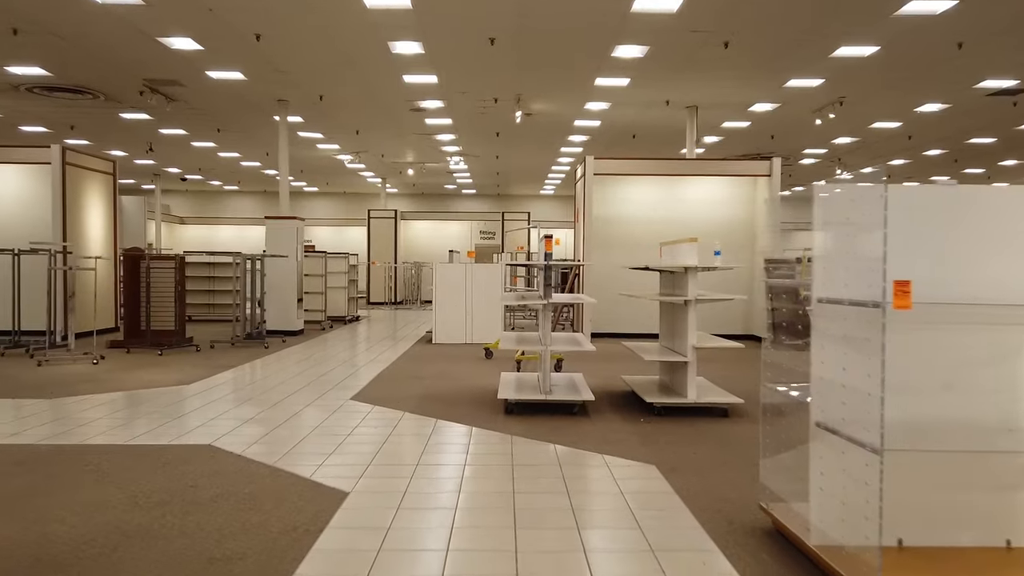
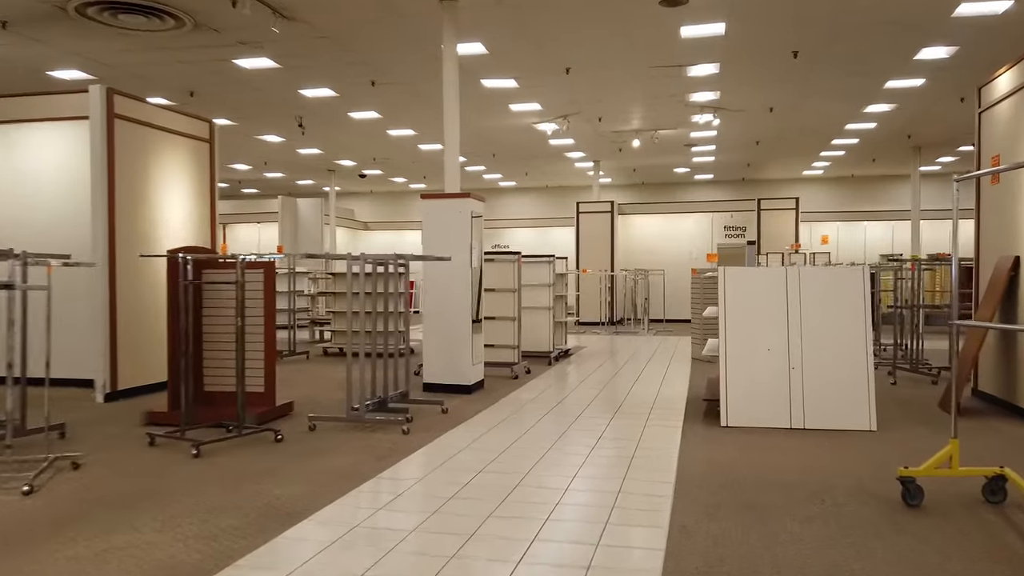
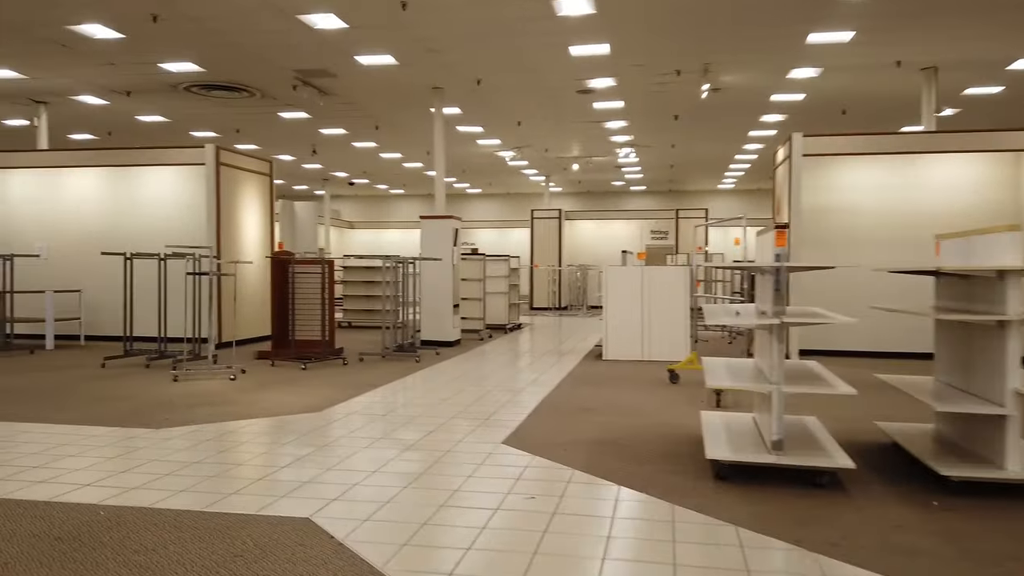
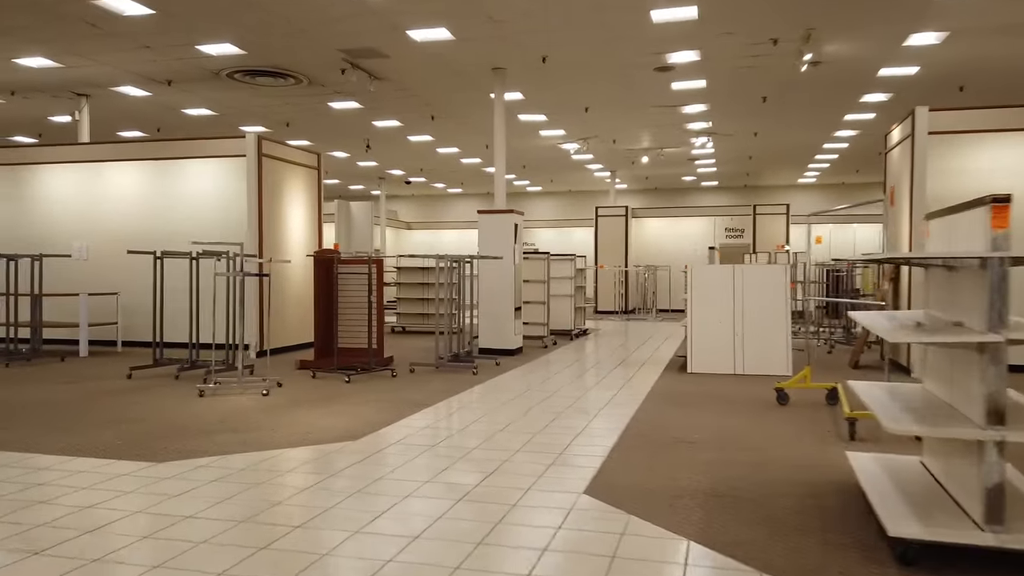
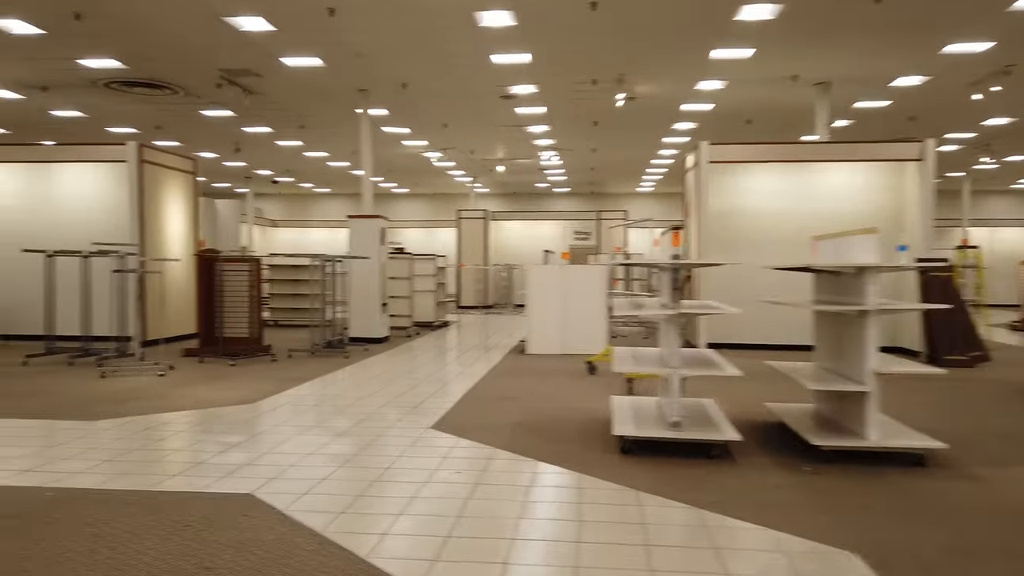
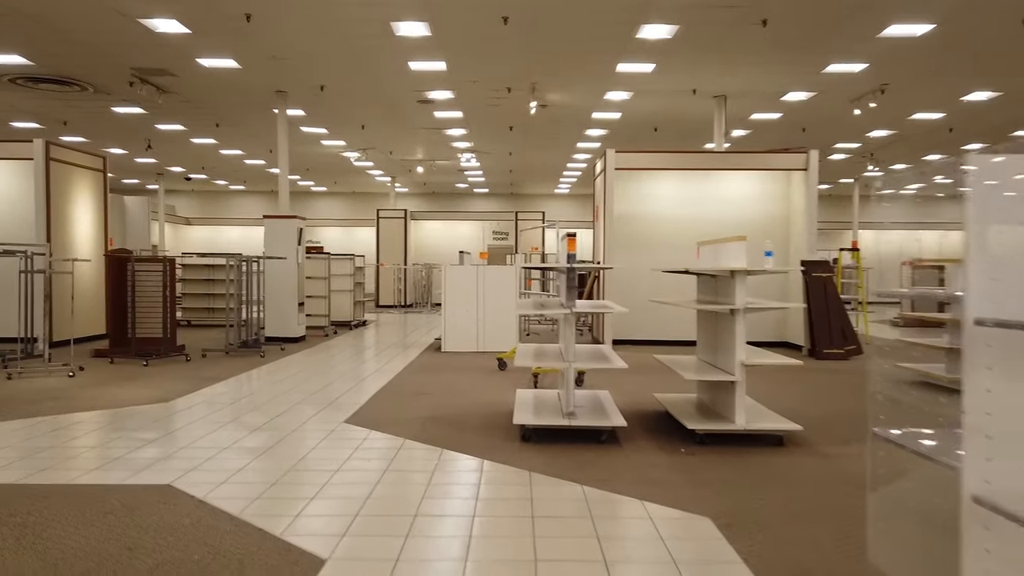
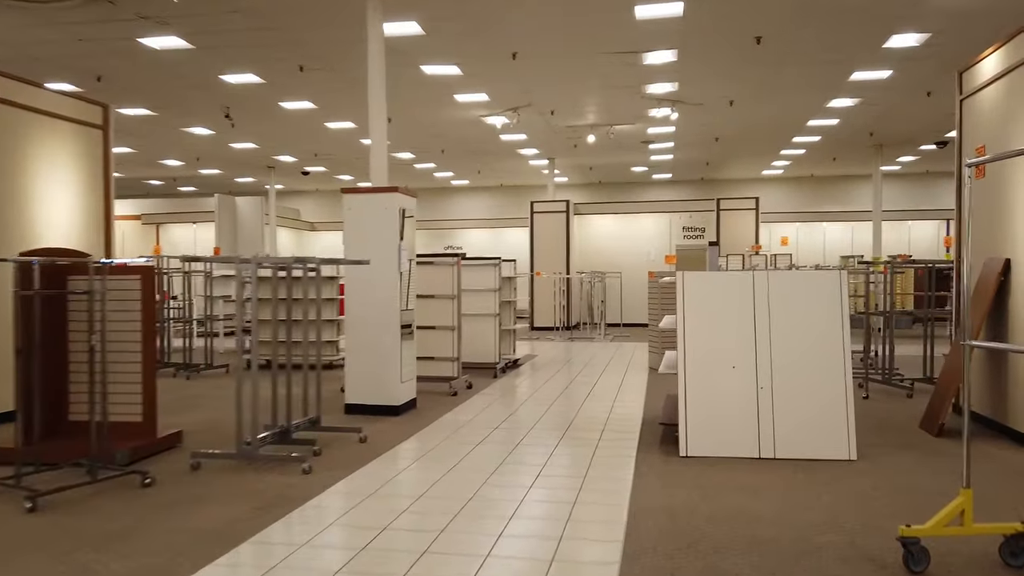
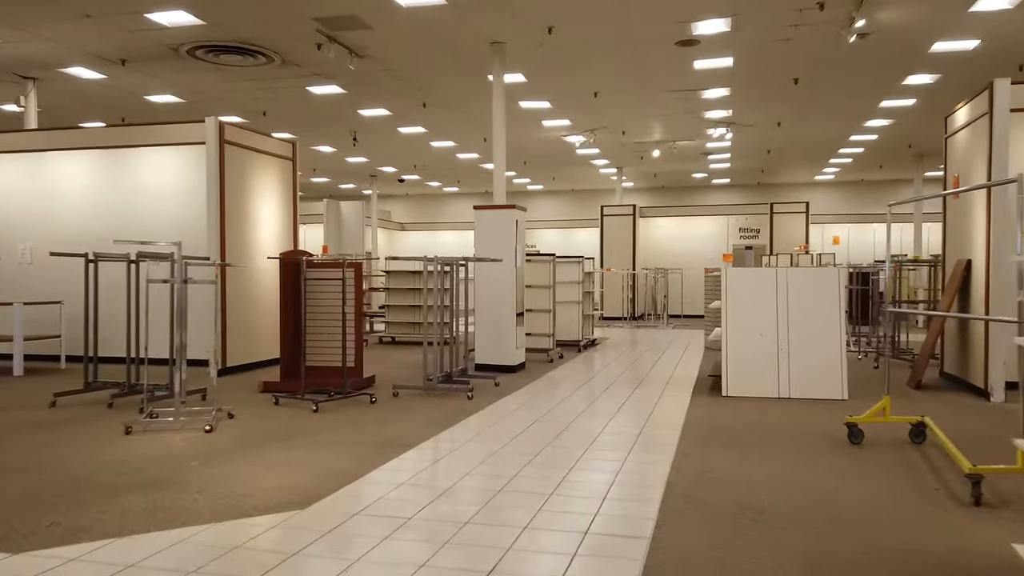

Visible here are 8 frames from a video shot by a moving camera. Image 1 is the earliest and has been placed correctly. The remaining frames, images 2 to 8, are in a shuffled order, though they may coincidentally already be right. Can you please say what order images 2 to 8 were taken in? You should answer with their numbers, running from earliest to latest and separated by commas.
6, 5, 3, 4, 8, 2, 7
